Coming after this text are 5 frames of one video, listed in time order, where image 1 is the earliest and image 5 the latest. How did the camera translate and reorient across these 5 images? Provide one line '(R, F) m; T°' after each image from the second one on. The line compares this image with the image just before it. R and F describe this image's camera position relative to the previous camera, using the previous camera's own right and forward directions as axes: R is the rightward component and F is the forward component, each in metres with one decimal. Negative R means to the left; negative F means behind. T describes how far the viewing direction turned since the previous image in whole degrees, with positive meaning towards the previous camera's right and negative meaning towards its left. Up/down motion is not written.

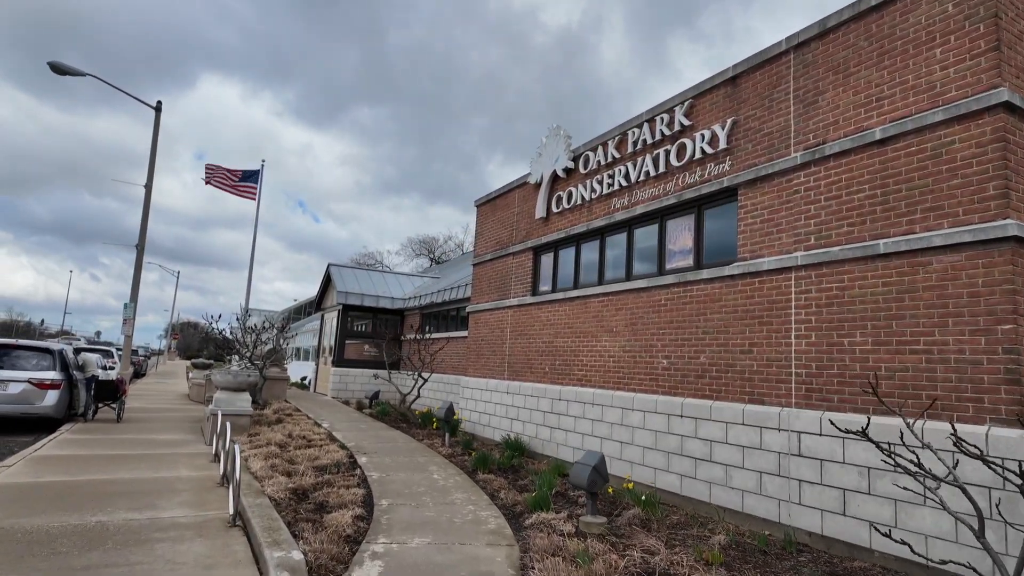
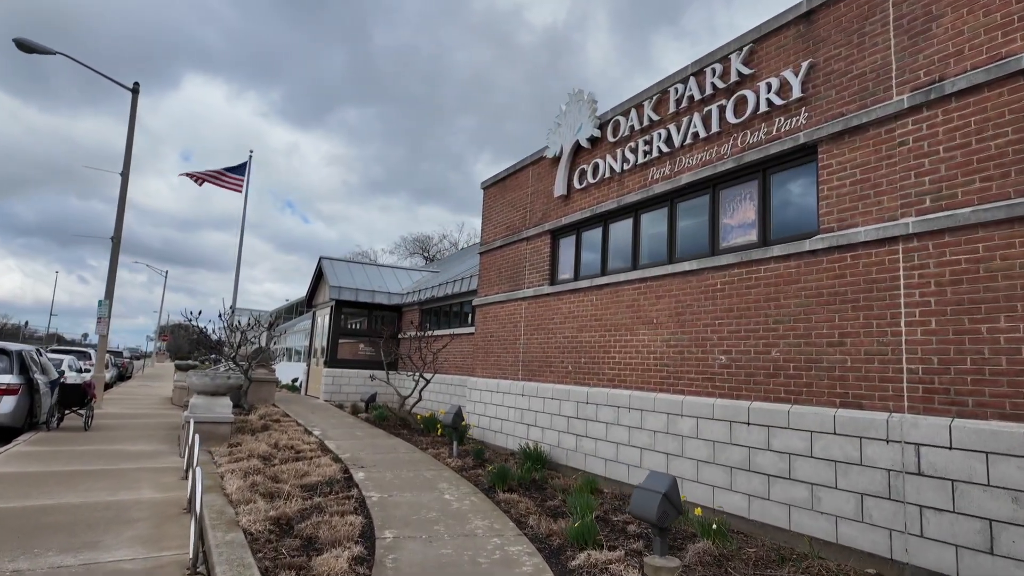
(-0.4, +1.3) m; +1°
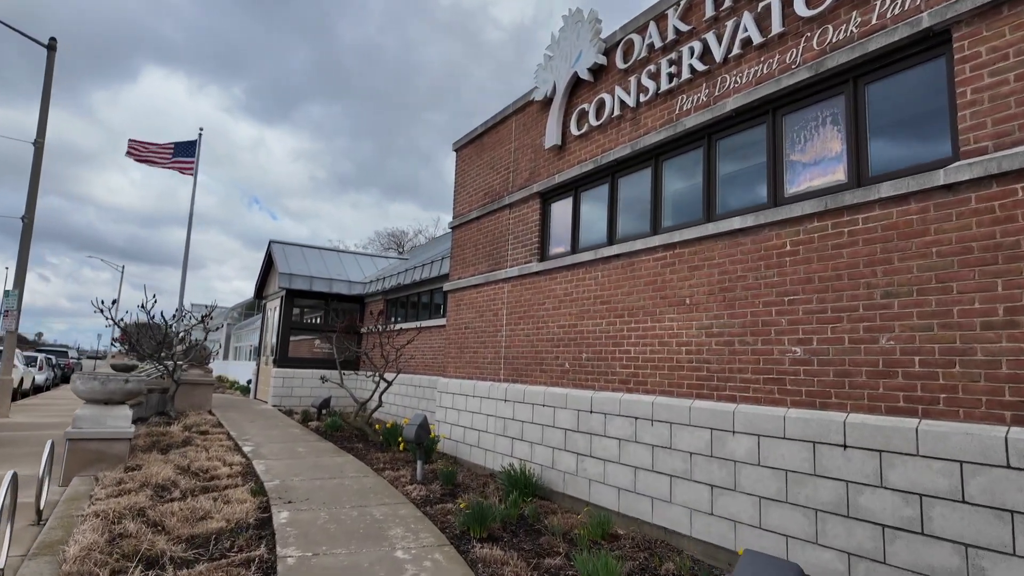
(0.0, +2.1) m; +2°
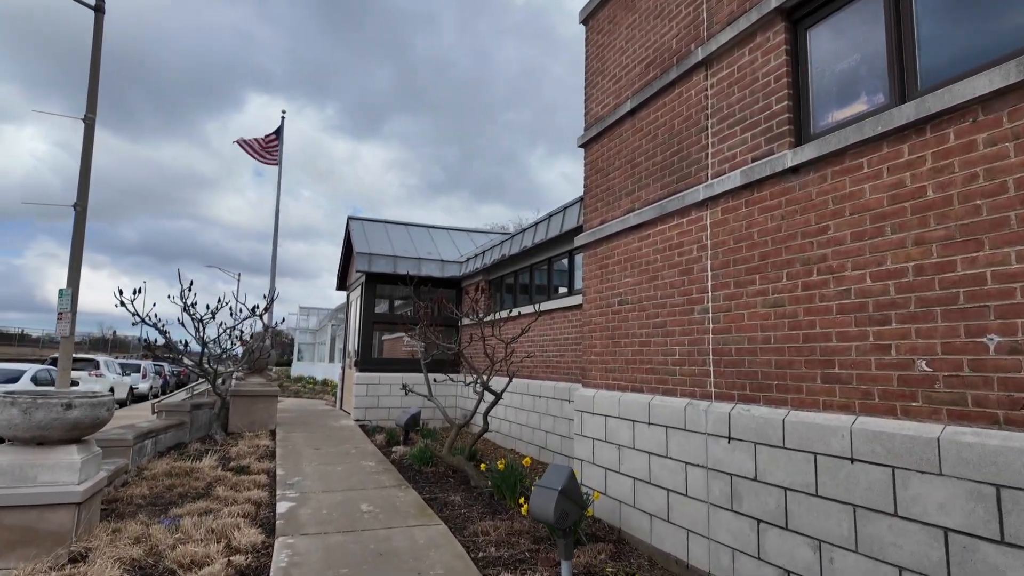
(-0.8, +3.8) m; -10°
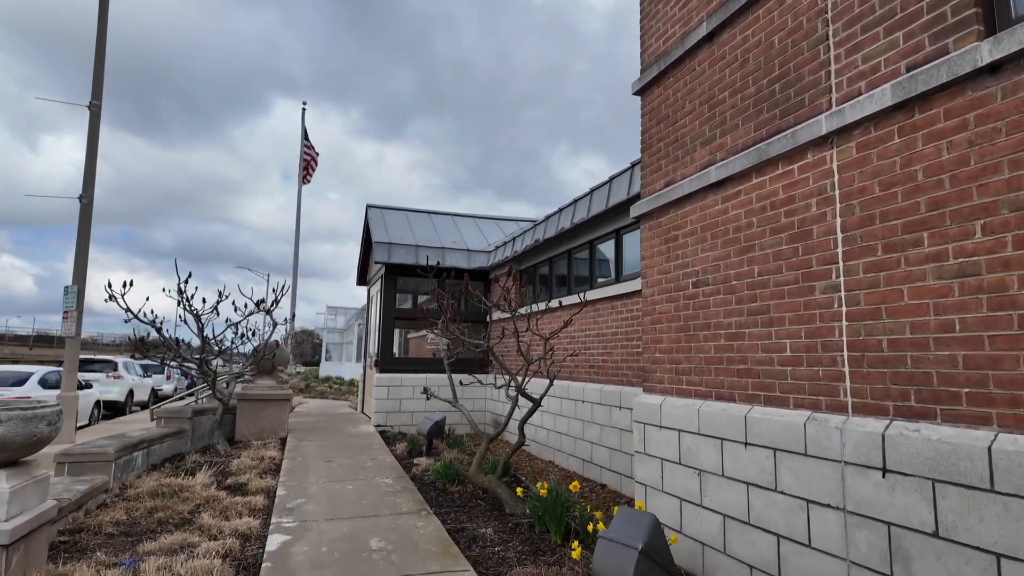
(-0.1, +1.2) m; -3°
